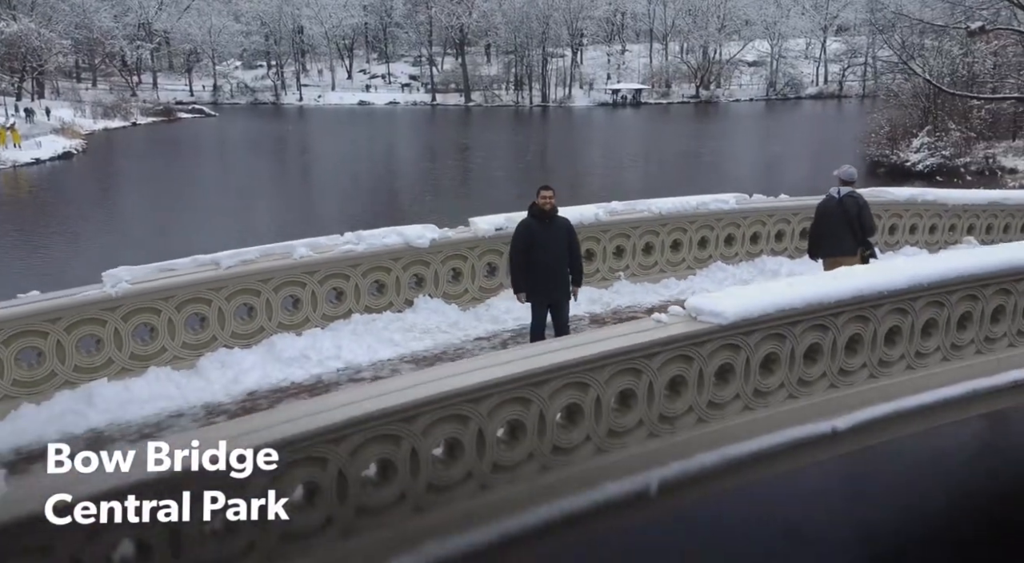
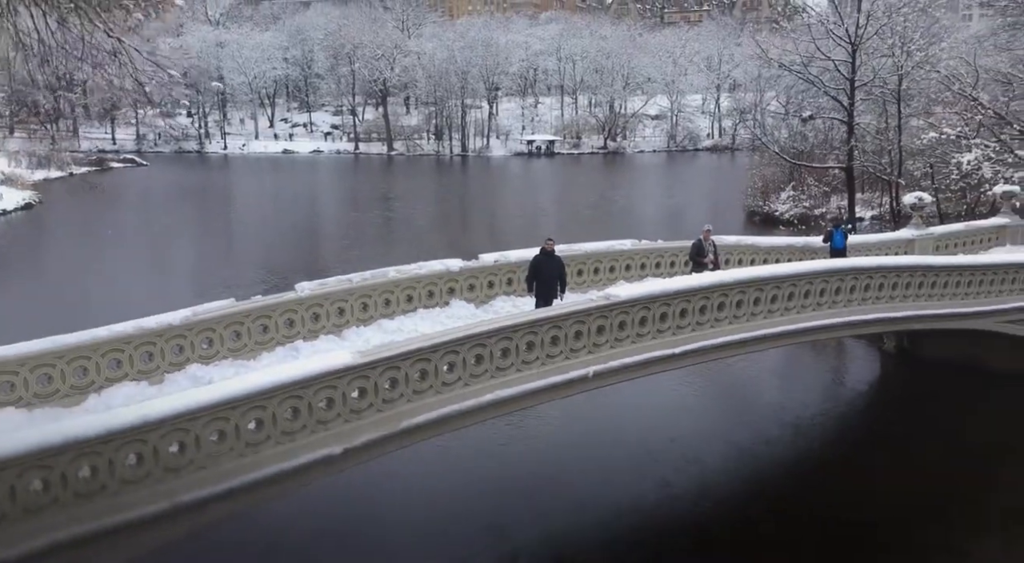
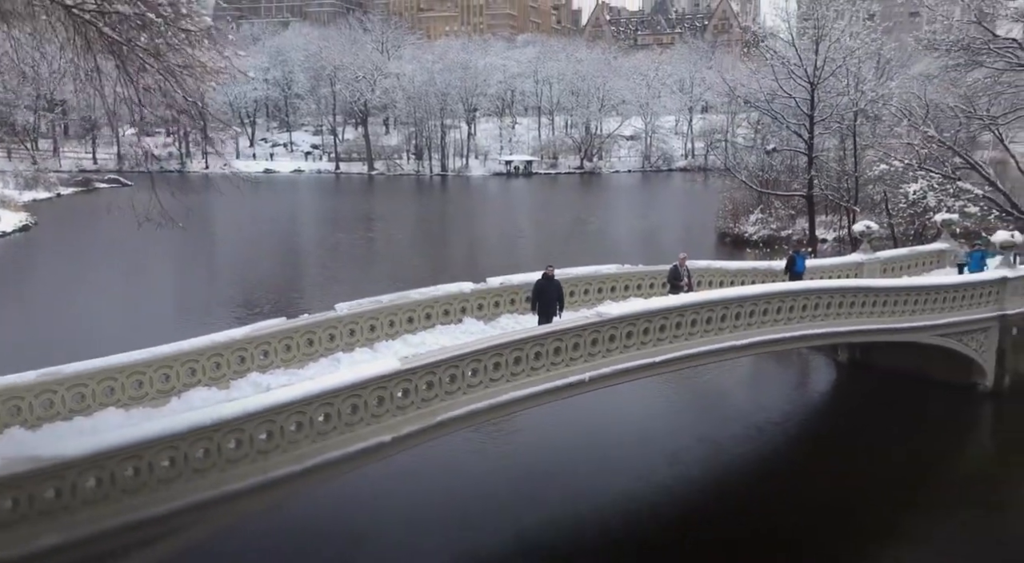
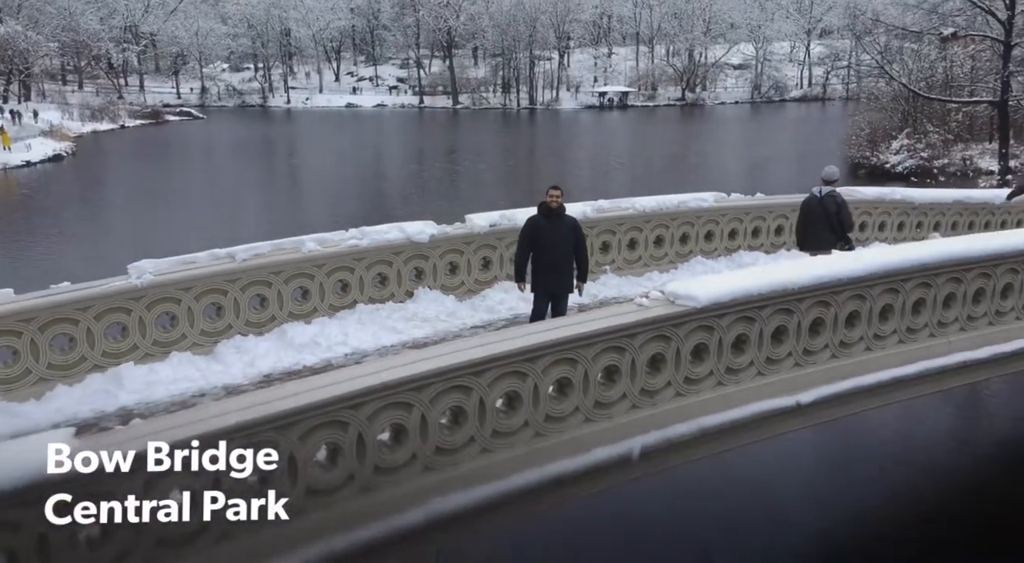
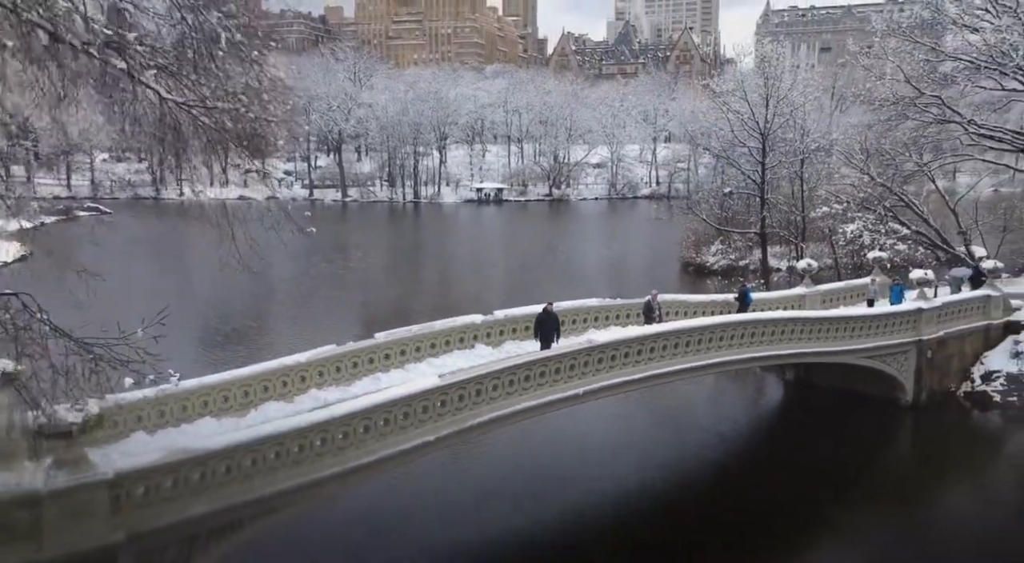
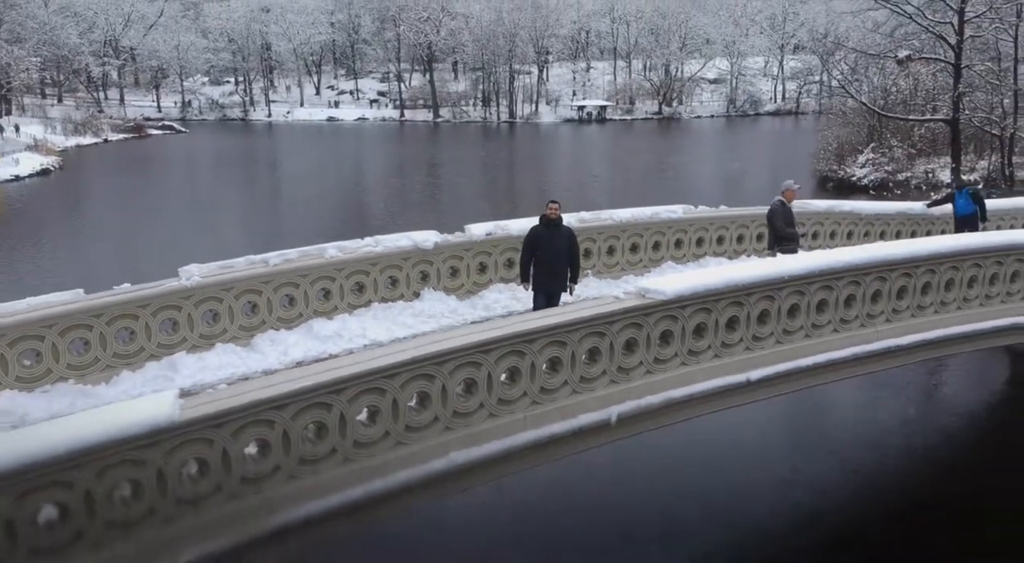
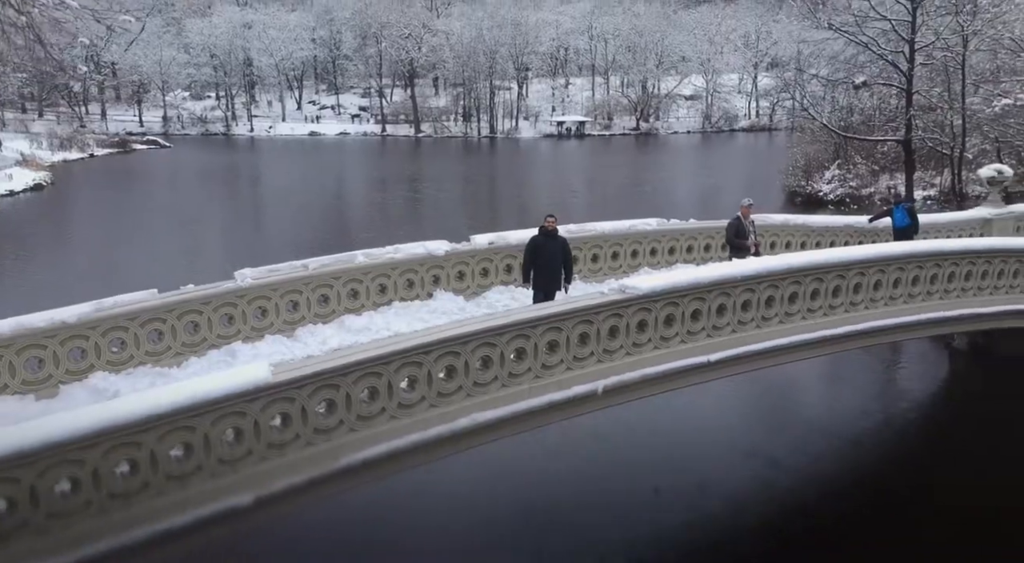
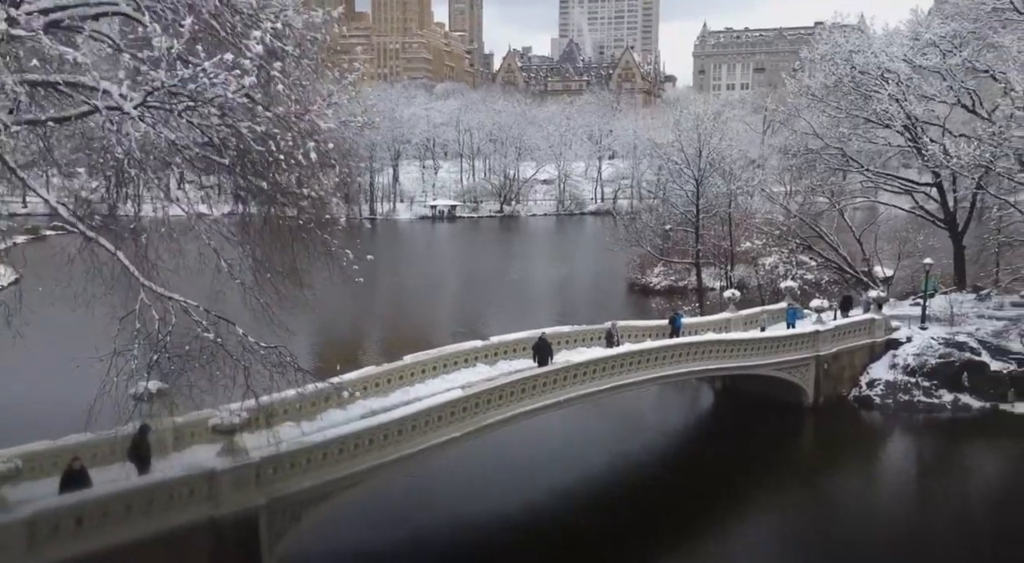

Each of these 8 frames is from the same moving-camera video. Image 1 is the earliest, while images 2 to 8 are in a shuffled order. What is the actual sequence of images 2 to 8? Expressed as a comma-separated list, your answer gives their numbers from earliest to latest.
4, 6, 7, 2, 3, 5, 8
